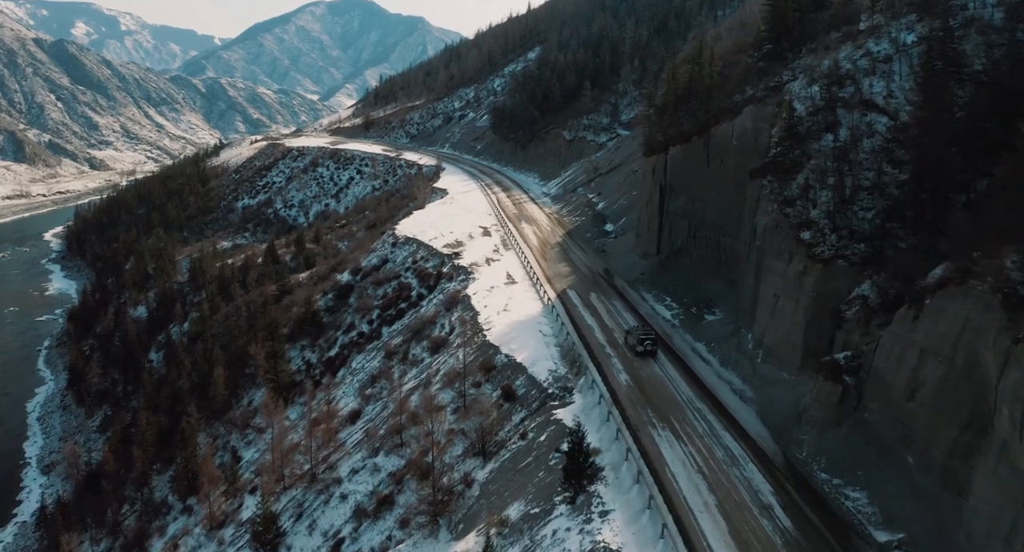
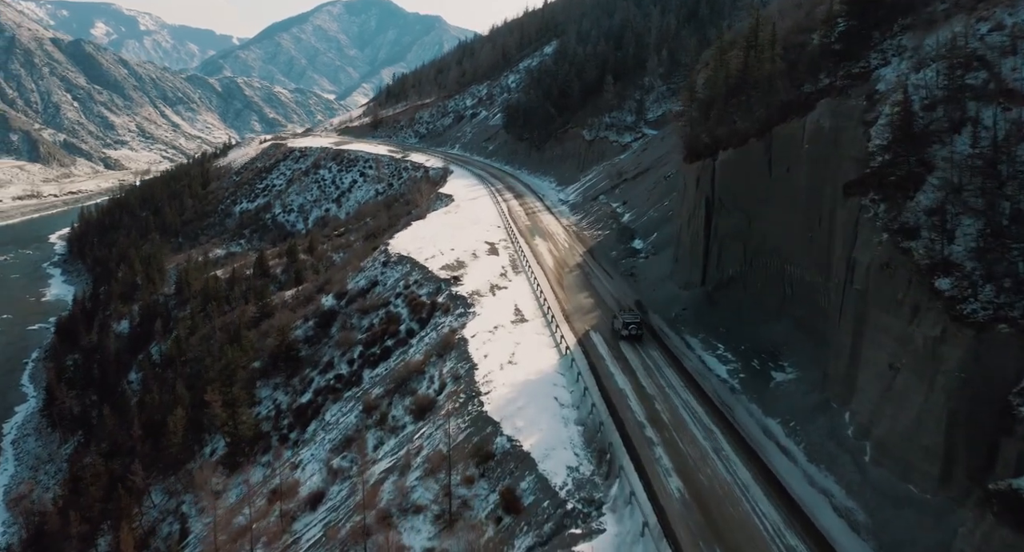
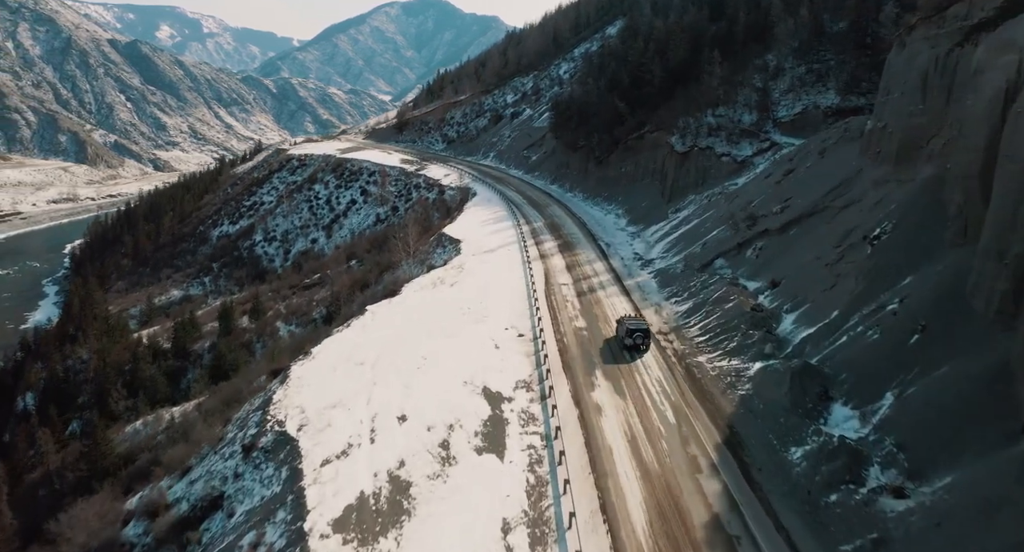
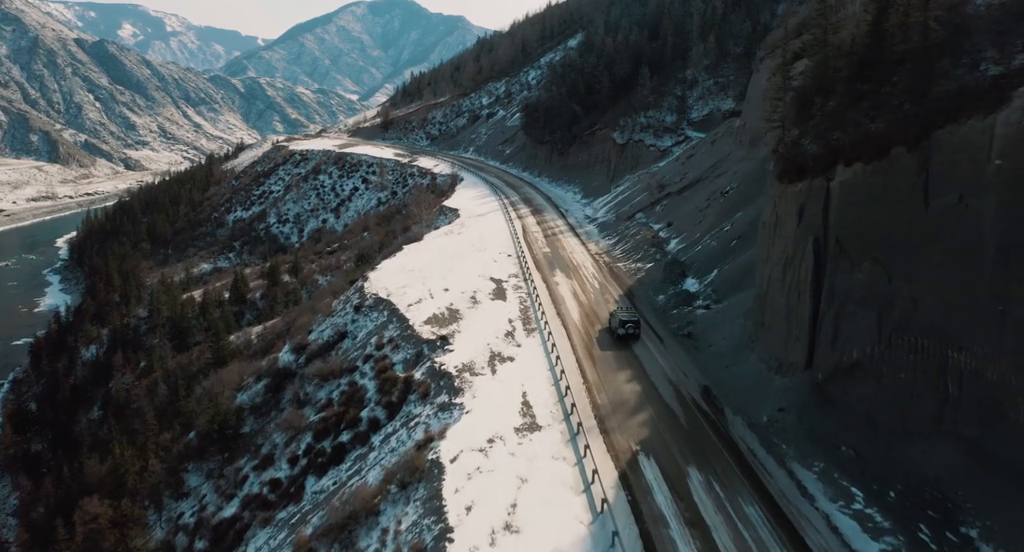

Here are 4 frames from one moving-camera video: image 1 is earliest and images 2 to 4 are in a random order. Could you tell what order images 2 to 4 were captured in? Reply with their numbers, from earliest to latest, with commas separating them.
2, 4, 3
